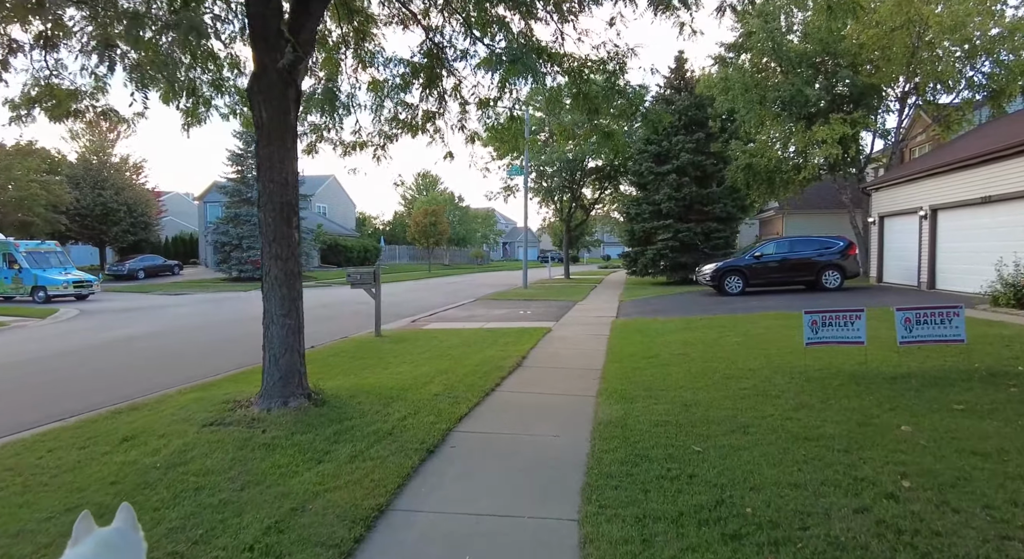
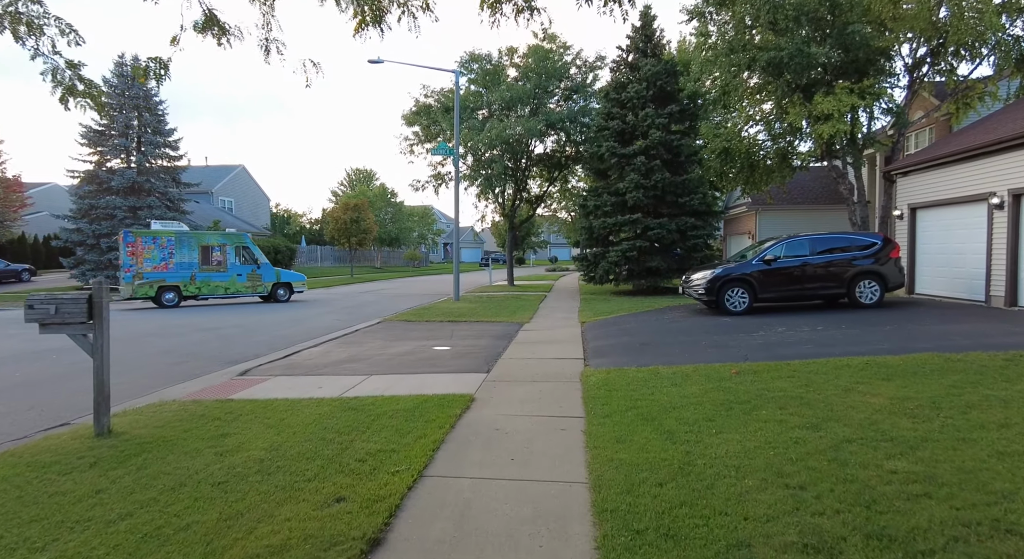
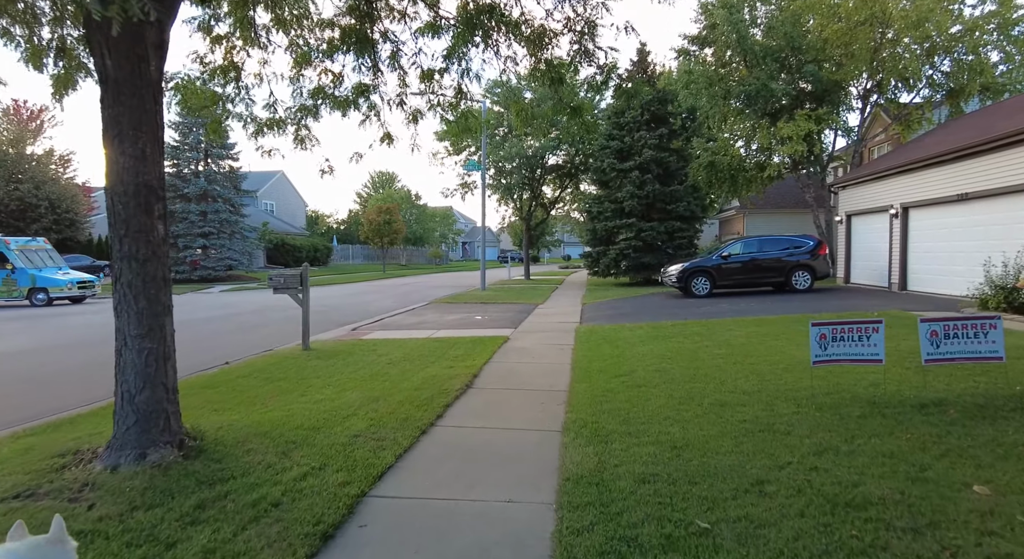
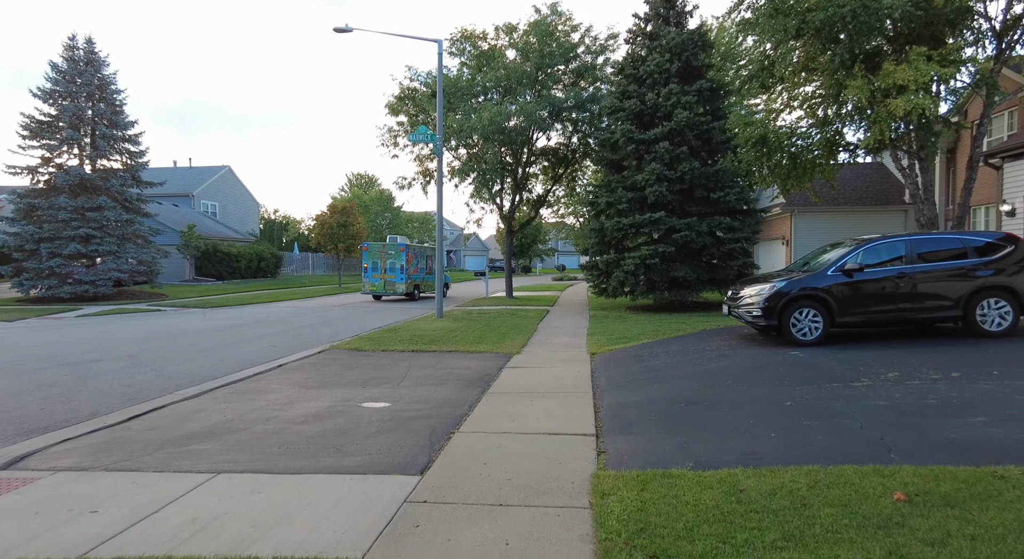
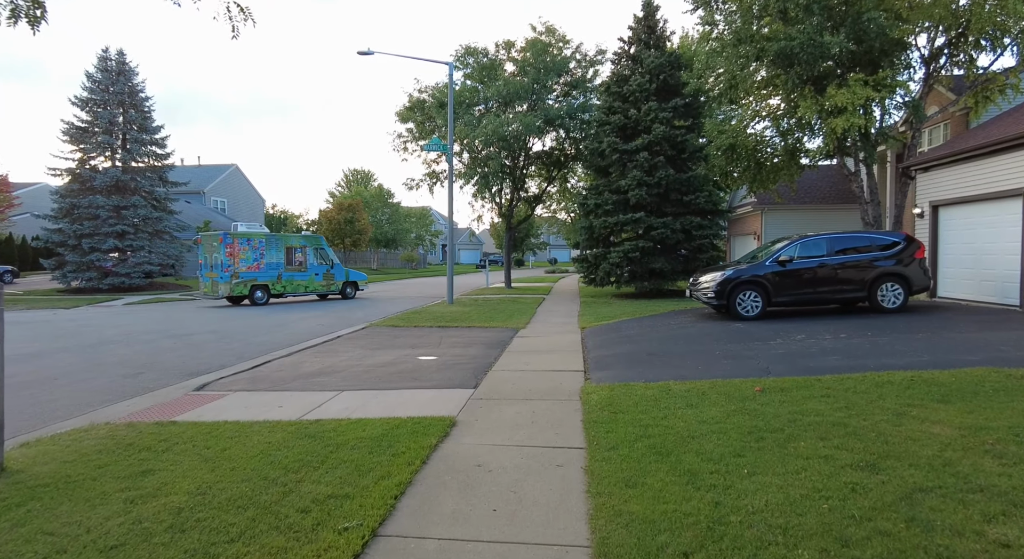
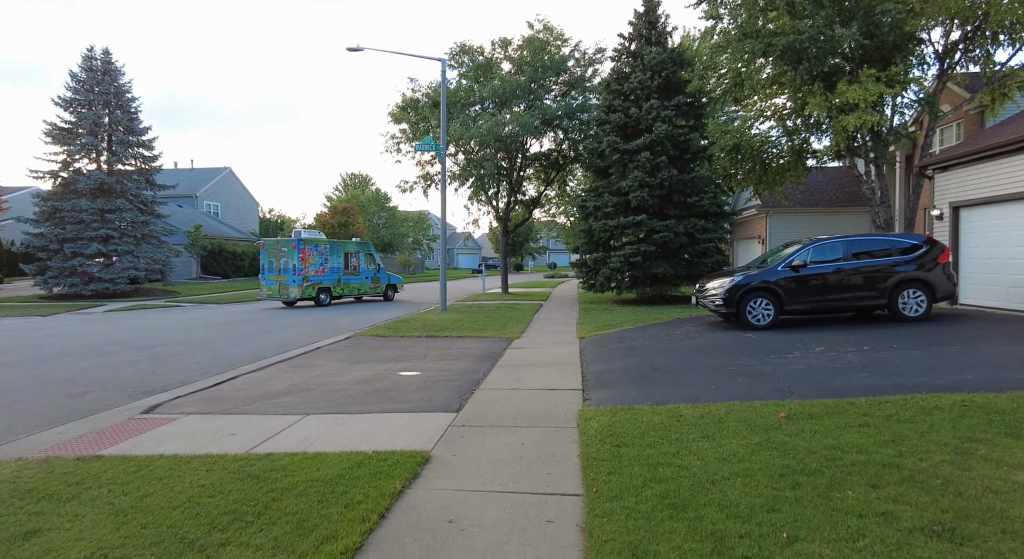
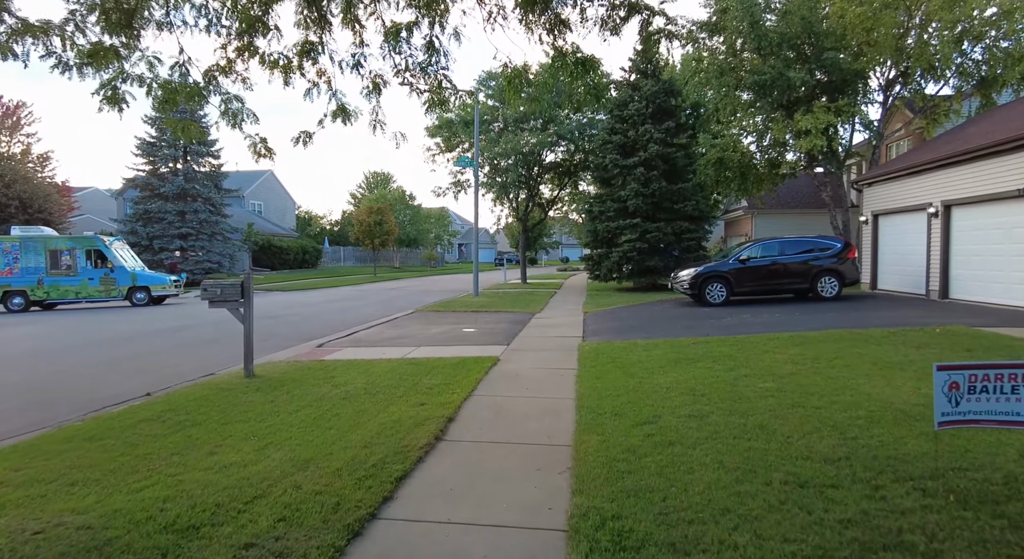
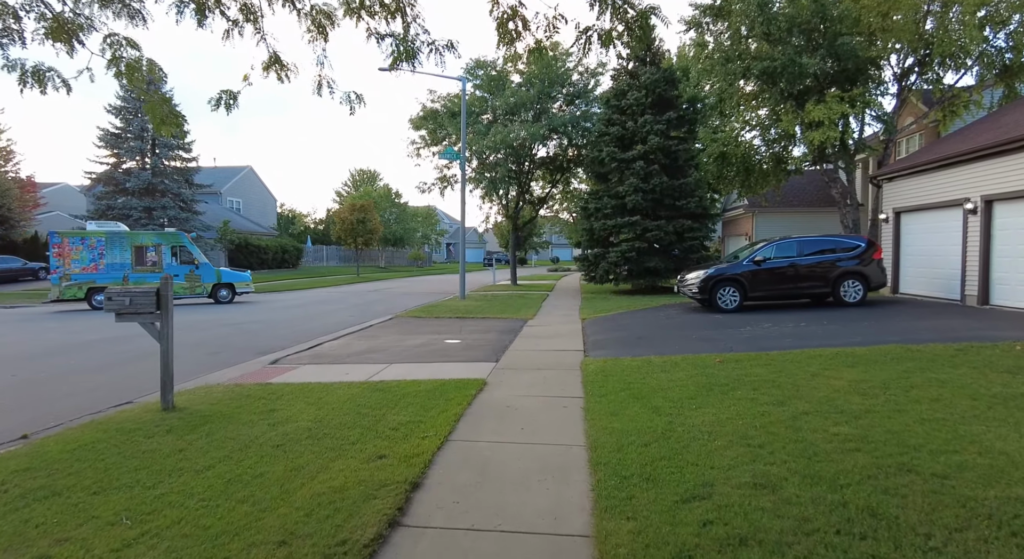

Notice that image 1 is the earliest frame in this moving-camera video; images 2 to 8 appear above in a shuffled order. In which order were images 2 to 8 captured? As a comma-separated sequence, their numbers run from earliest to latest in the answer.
3, 7, 8, 2, 5, 6, 4
